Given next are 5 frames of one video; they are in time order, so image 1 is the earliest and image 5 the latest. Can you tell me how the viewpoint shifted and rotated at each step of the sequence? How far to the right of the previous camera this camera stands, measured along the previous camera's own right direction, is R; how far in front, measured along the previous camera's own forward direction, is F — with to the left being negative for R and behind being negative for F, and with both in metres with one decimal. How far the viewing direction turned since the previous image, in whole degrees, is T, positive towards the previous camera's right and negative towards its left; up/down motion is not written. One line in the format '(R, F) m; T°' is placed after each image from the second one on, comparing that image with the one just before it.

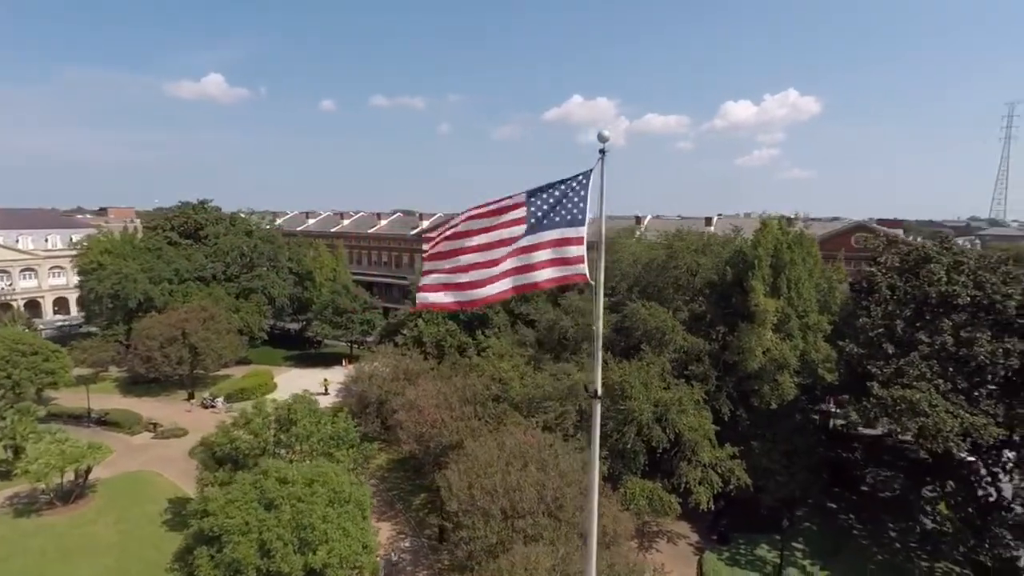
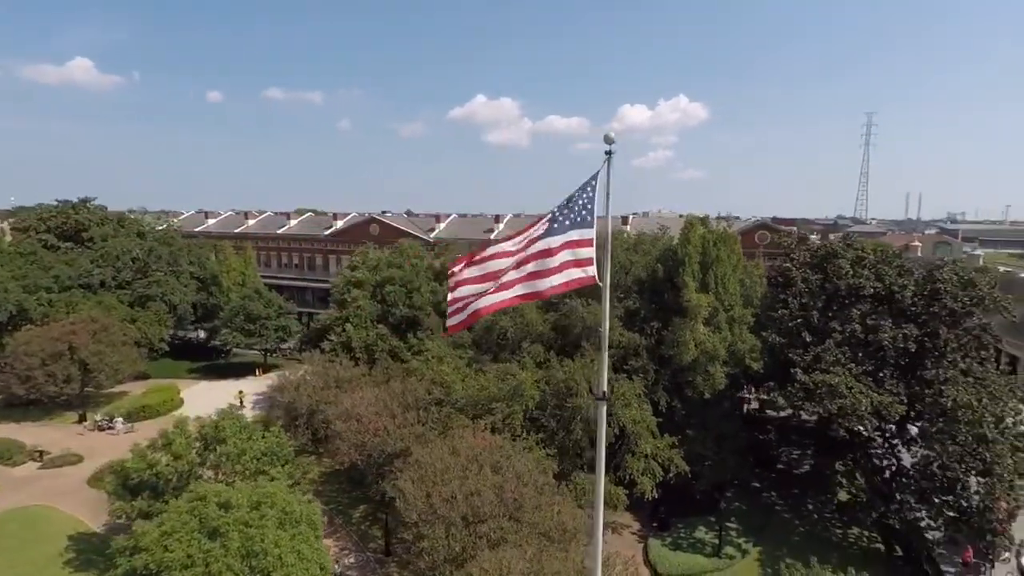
(-1.4, +0.3) m; +9°
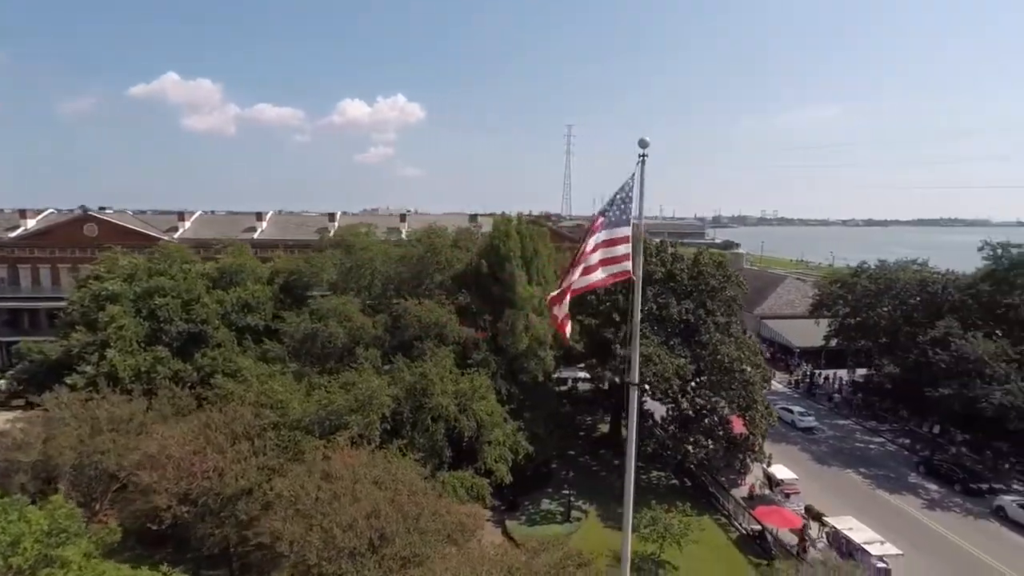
(-4.5, +1.3) m; +27°
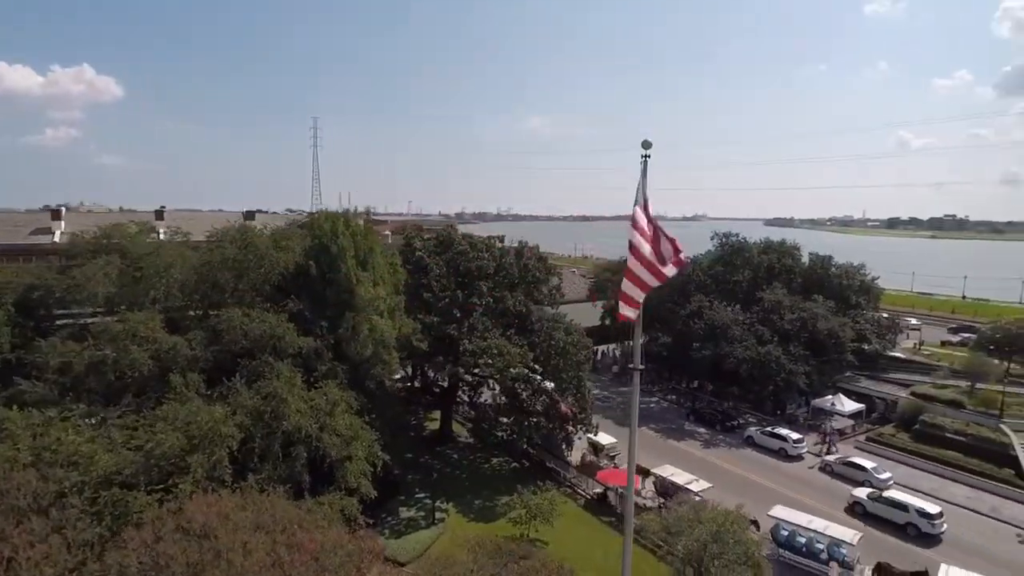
(-4.1, +1.3) m; +25°
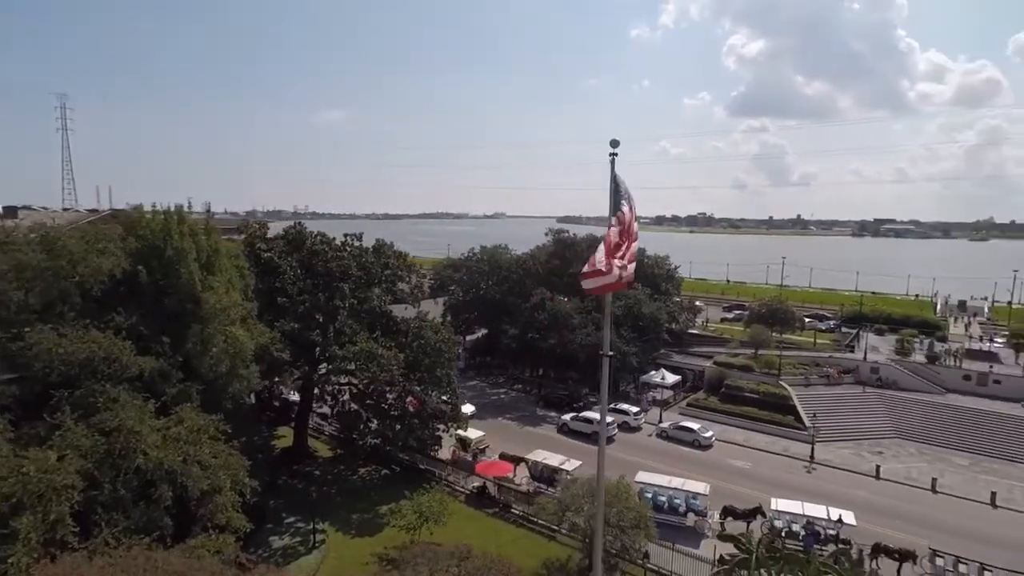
(-2.9, +0.7) m; +19°
